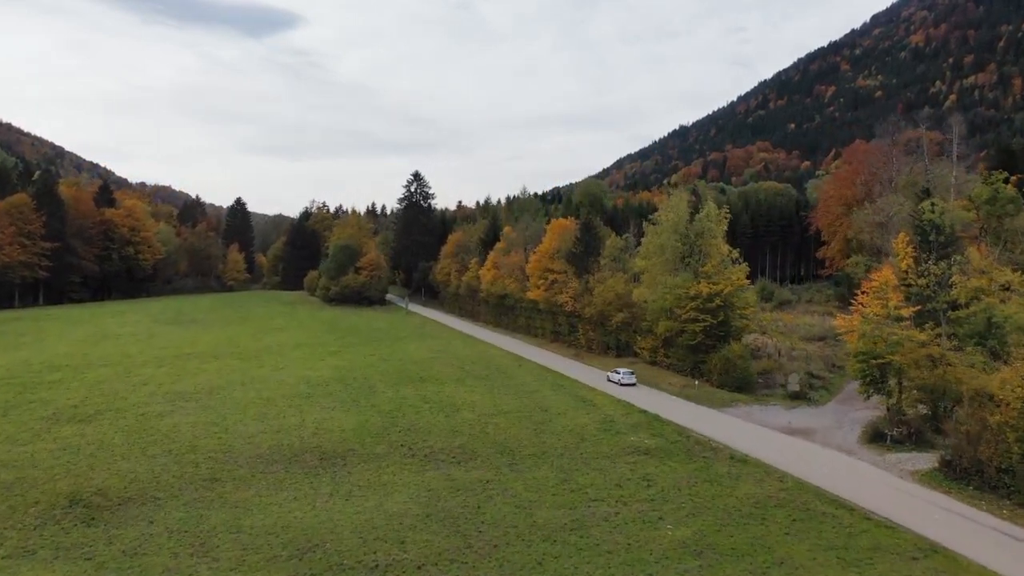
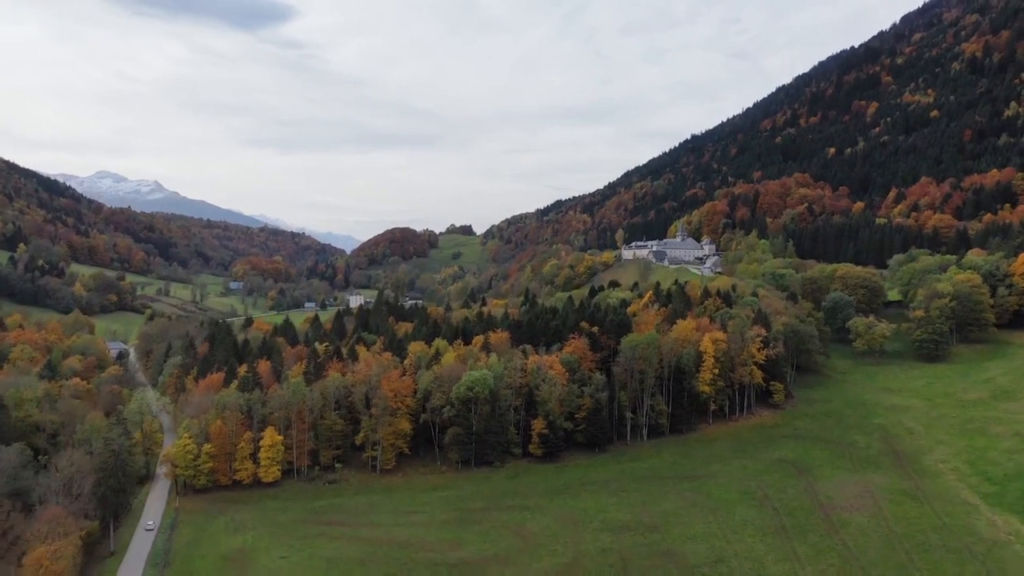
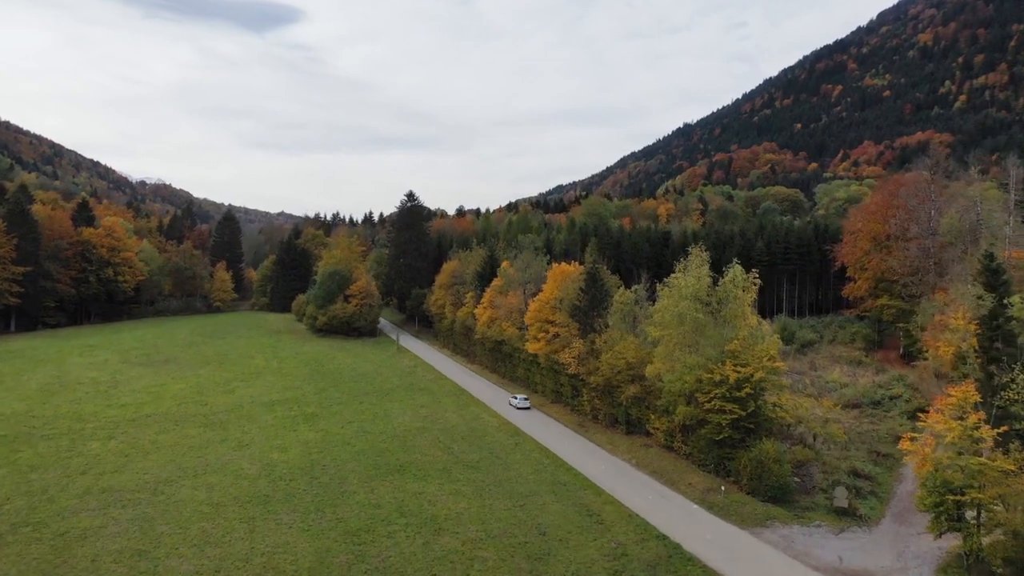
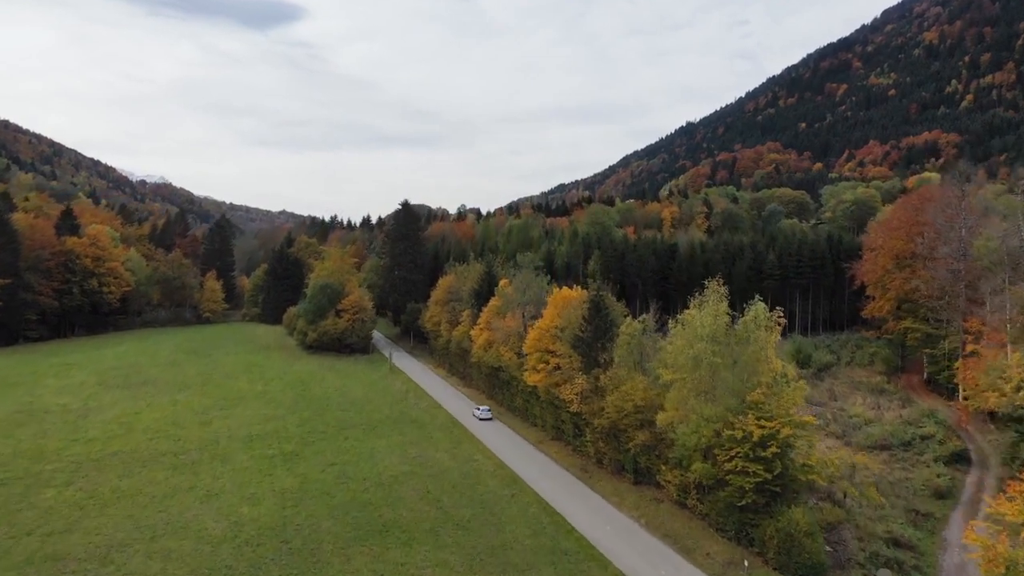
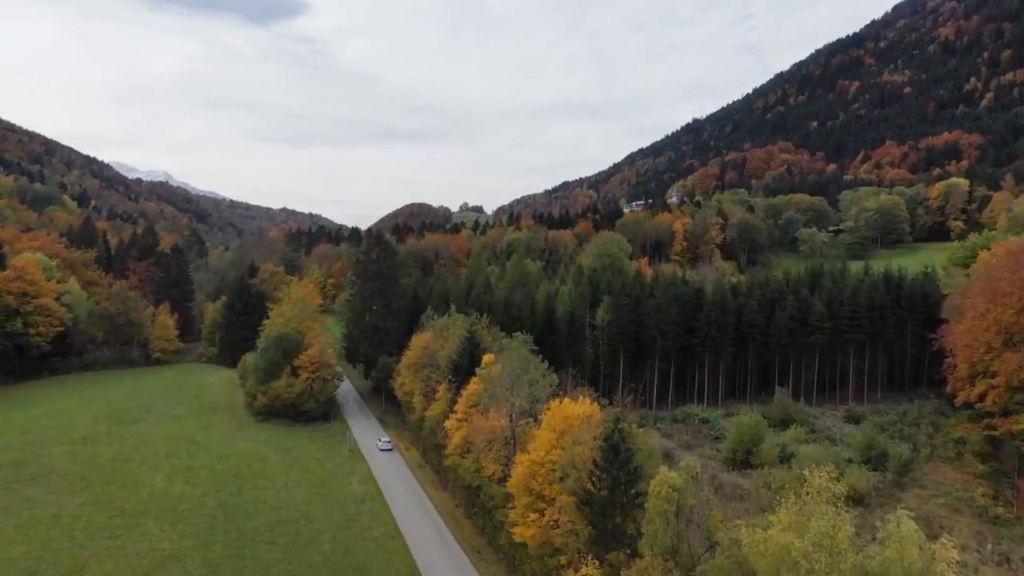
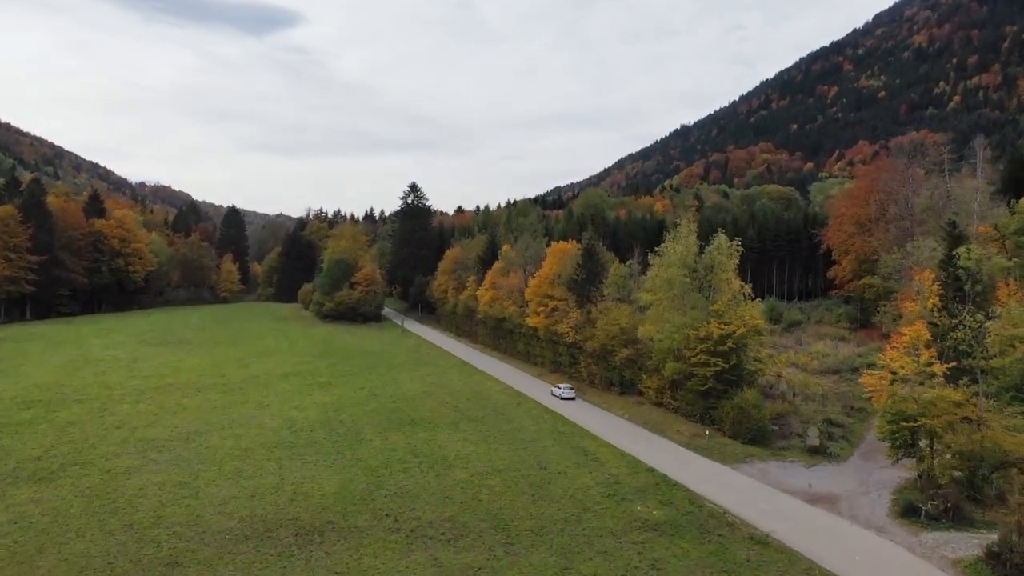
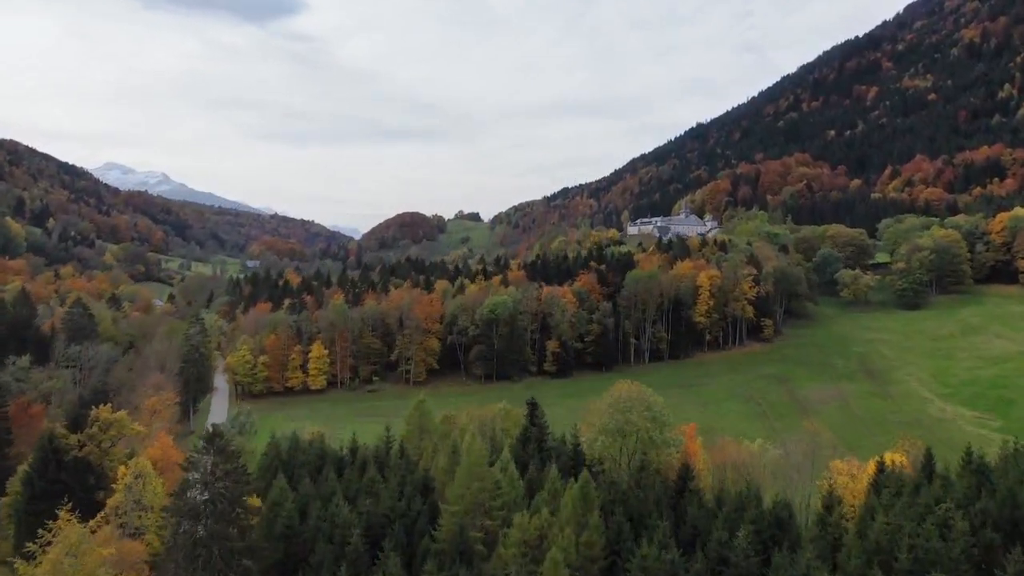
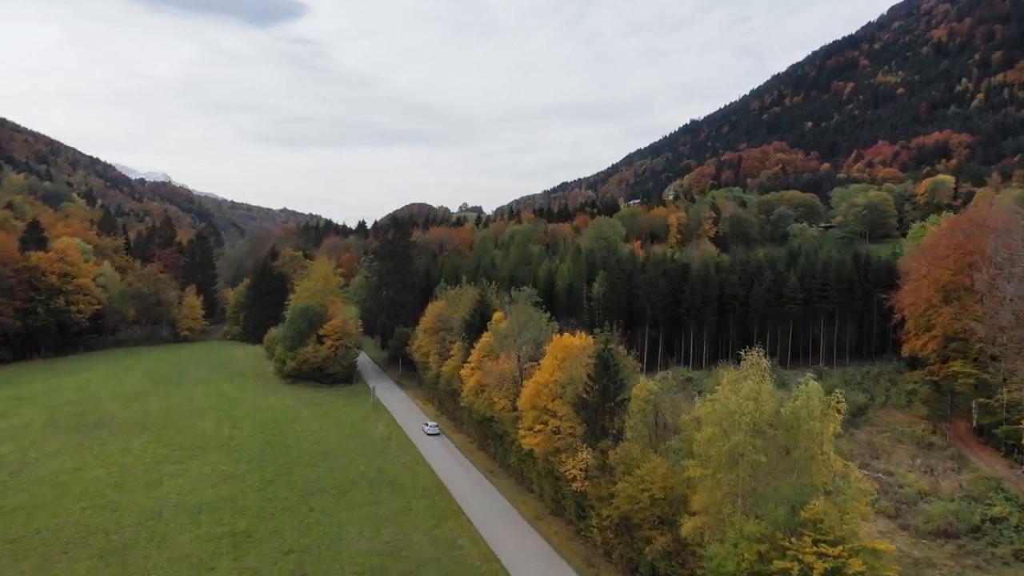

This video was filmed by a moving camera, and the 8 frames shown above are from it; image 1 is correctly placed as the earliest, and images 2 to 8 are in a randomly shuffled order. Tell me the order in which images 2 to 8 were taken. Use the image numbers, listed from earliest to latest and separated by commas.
6, 3, 4, 8, 5, 7, 2
